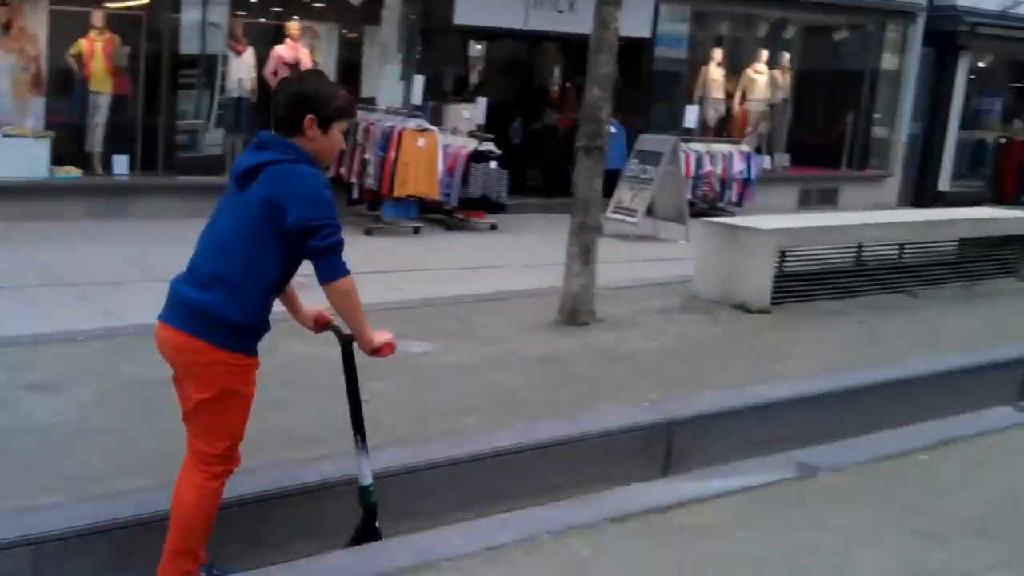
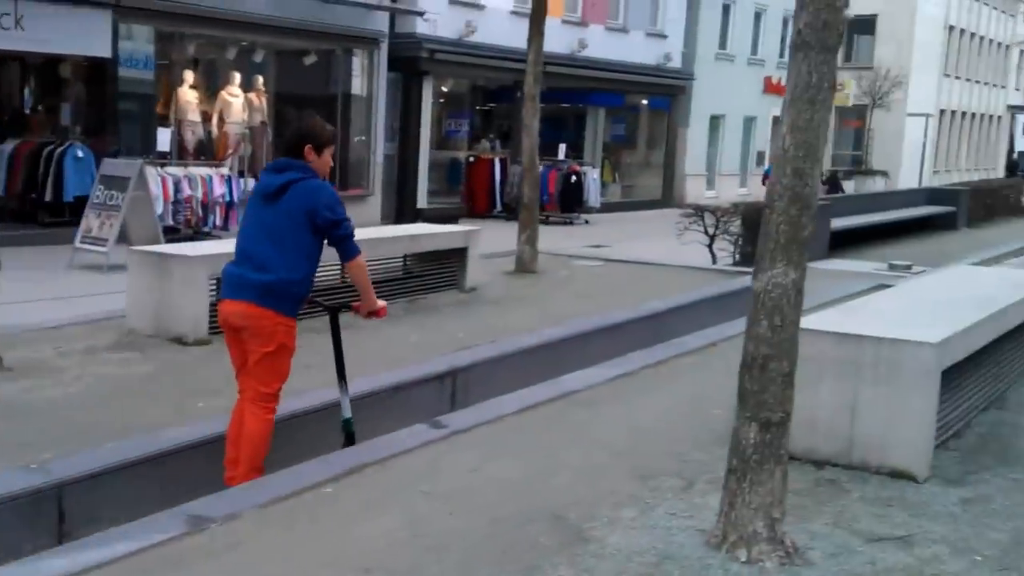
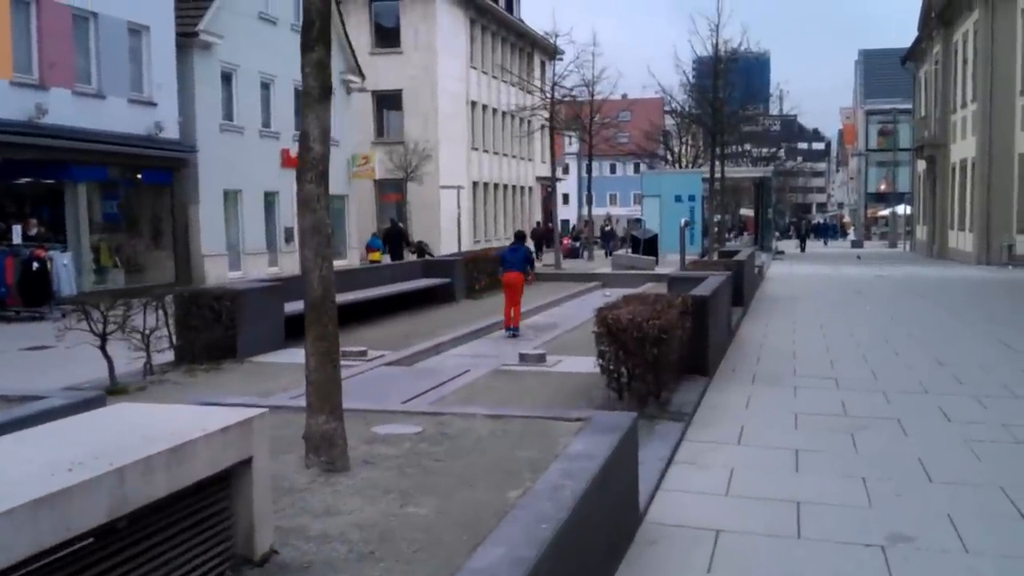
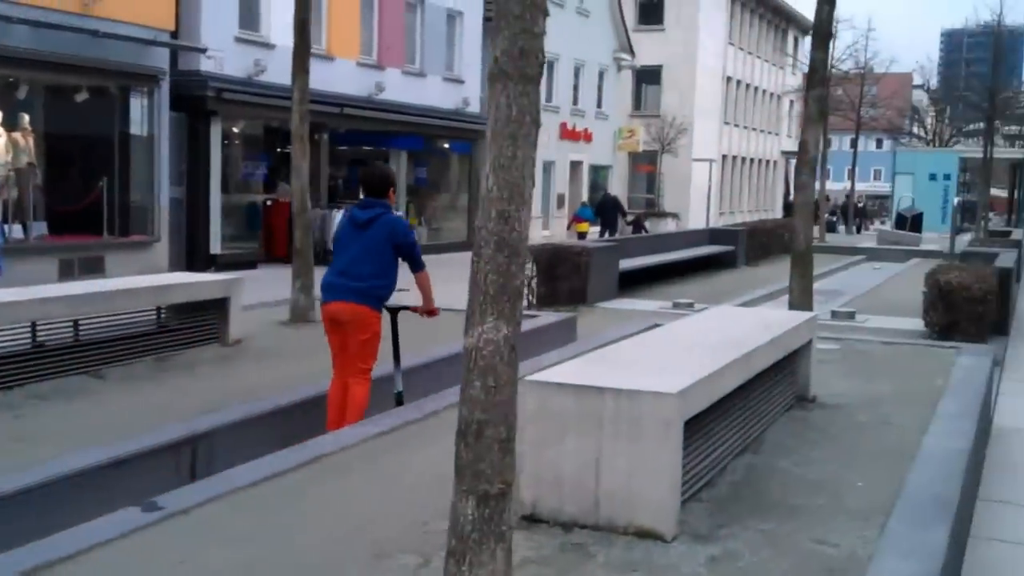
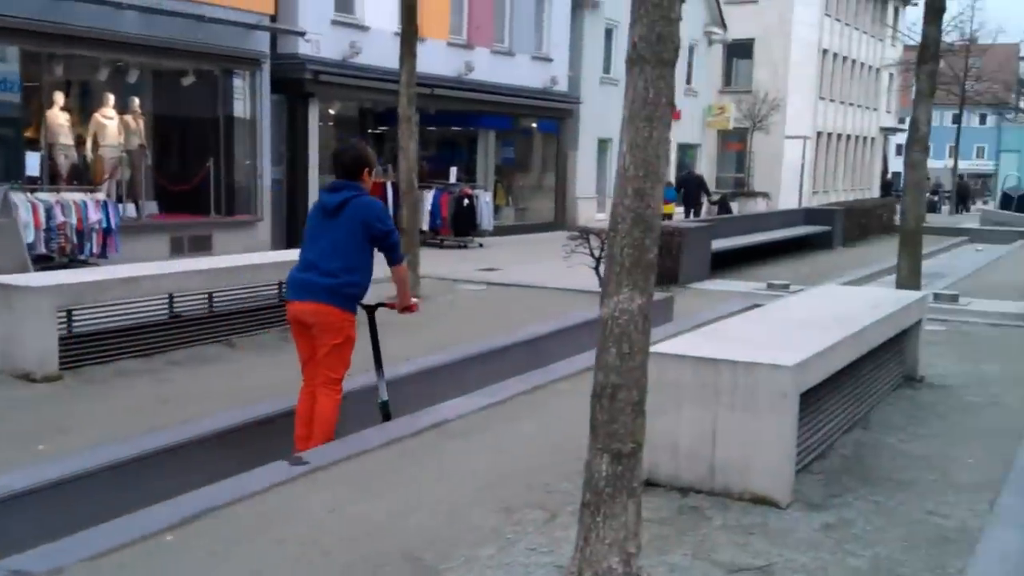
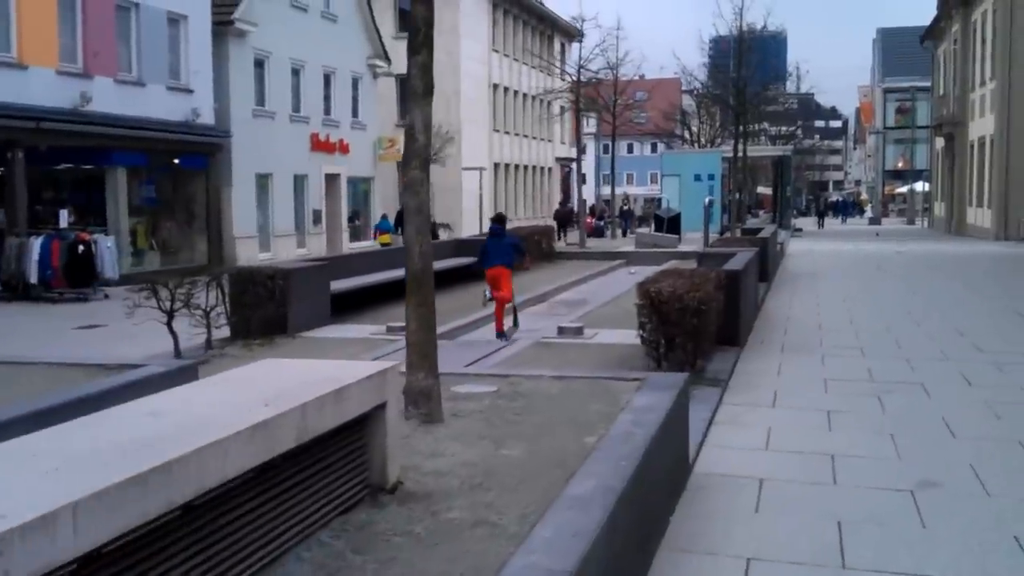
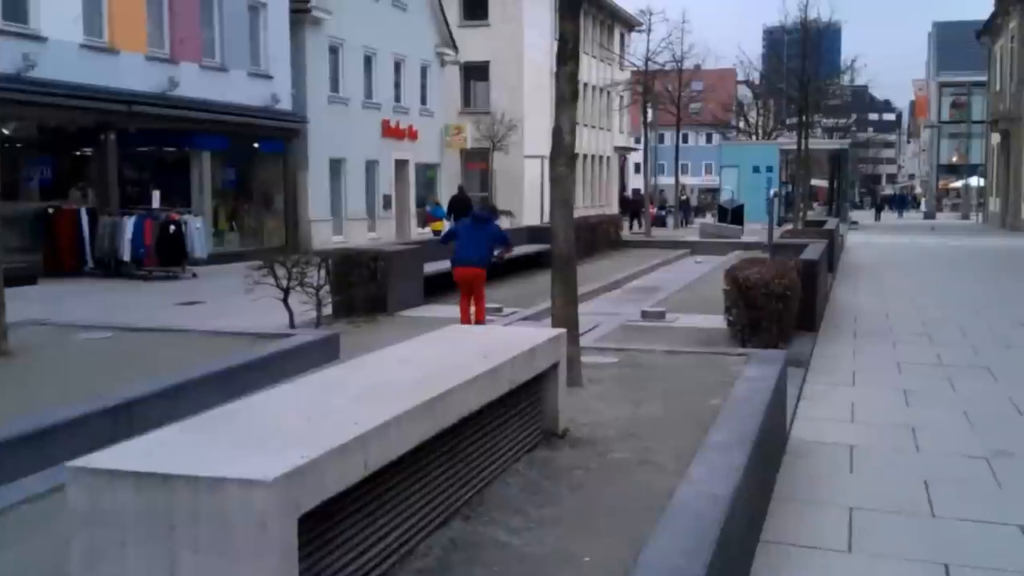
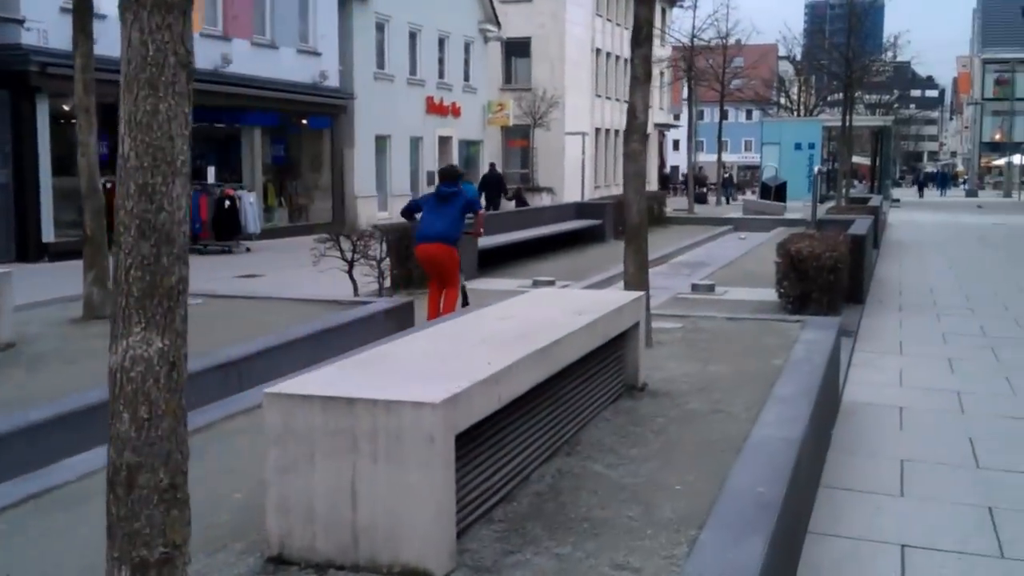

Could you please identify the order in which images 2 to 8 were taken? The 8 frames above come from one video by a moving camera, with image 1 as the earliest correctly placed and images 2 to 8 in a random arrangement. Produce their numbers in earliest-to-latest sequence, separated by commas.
2, 5, 4, 8, 7, 6, 3
